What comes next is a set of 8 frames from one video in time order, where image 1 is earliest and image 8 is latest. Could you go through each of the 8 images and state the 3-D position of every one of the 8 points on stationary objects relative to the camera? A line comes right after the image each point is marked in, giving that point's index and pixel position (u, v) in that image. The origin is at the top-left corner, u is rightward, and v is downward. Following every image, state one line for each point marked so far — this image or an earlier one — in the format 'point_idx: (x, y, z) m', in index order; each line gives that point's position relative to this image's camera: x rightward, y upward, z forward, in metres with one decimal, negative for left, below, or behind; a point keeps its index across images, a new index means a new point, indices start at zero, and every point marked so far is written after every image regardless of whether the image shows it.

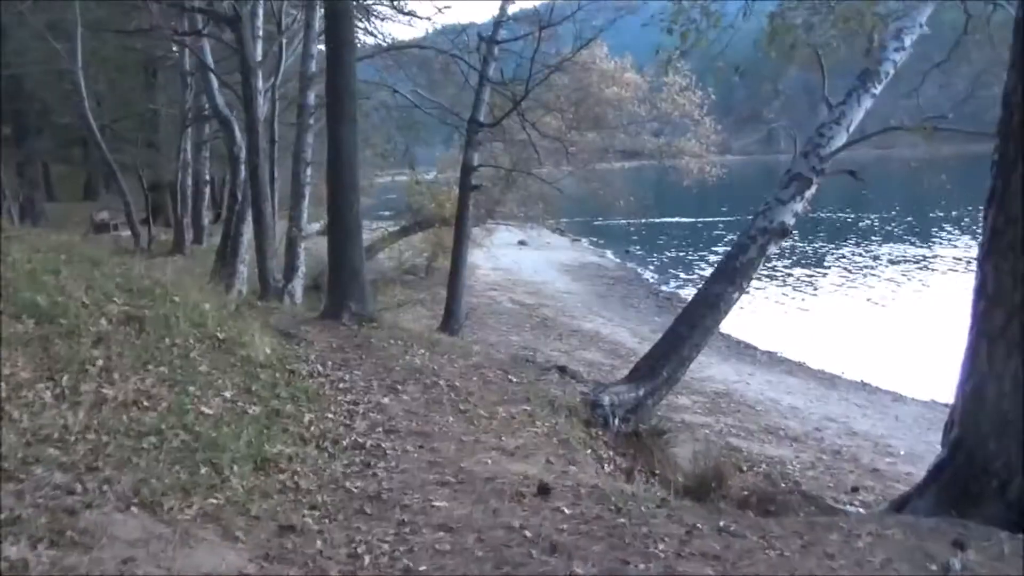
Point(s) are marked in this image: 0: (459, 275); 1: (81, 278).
0: (-0.8, +0.2, +13.2) m
1: (-4.5, +0.1, +8.4) m
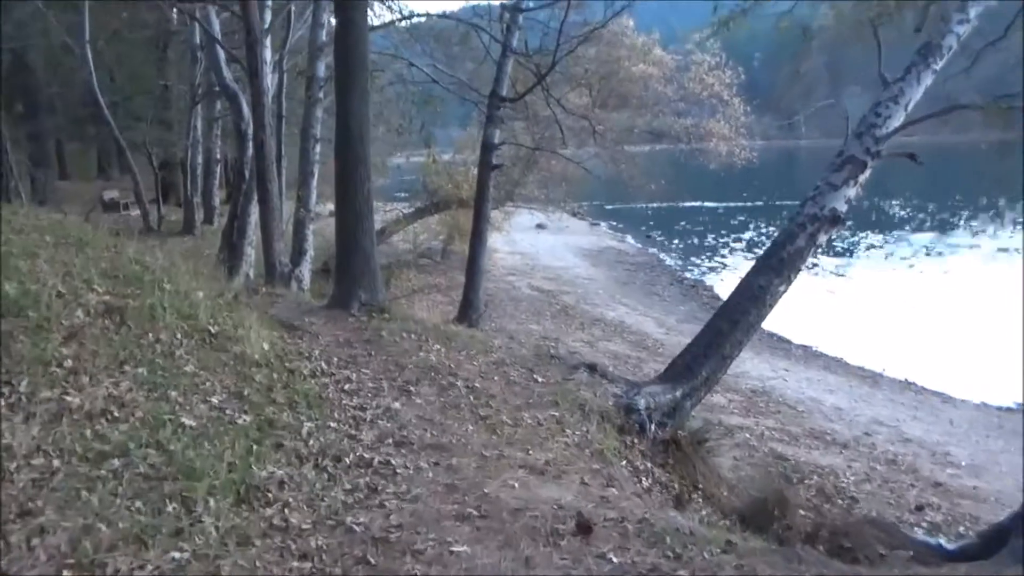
0: (-0.5, +0.4, +12.3) m
1: (-4.3, +0.2, +7.5) m
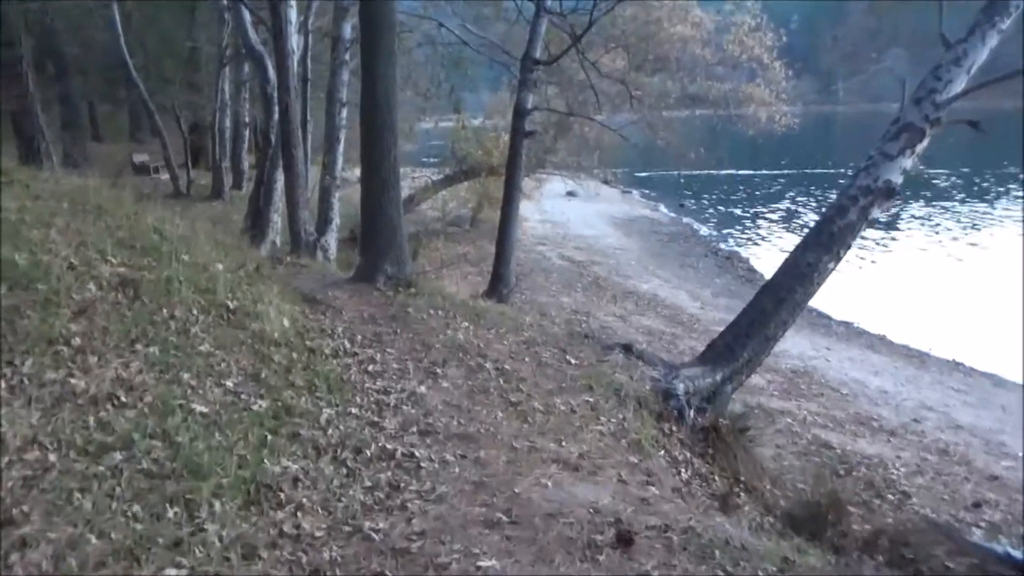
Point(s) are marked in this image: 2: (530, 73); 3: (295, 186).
0: (0.0, +0.8, +11.8) m
1: (-4.0, +0.5, +7.2) m
2: (+0.3, +3.1, +11.5) m
3: (-3.4, +1.6, +12.6) m
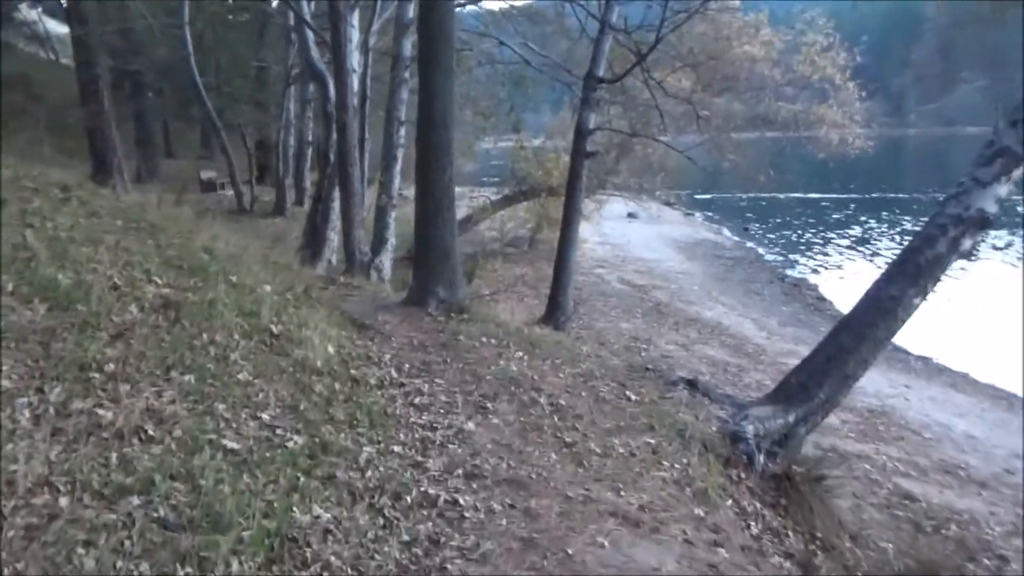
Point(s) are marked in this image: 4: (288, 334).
0: (+0.8, +0.4, +11.4) m
1: (-3.5, +0.3, +7.1) m
2: (+1.1, +2.7, +11.1) m
3: (-2.5, +1.3, +12.4) m
4: (-1.8, -0.4, +6.6) m
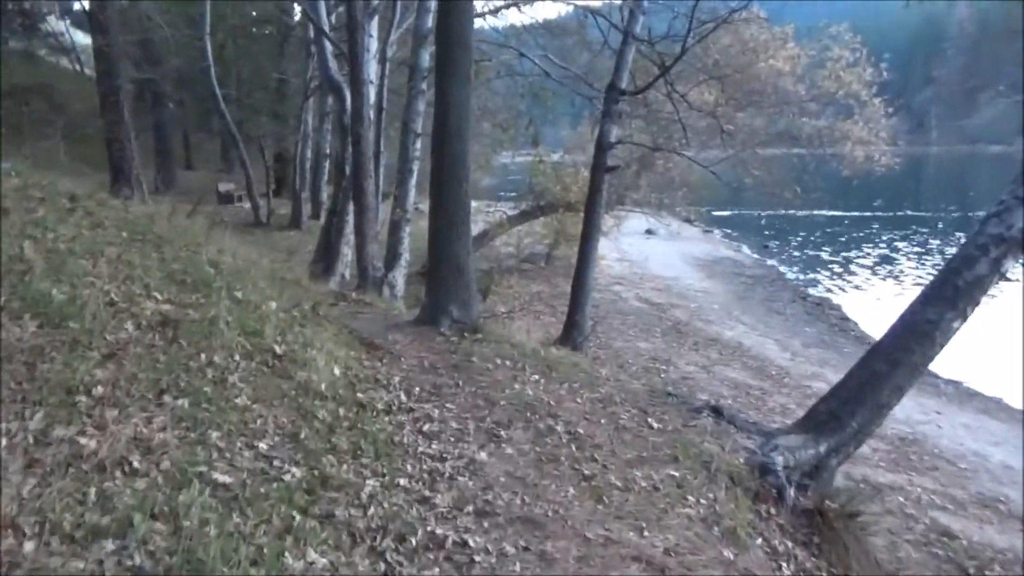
0: (+1.0, +0.1, +11.0) m
1: (-3.3, +0.2, +6.8) m
2: (+1.4, +2.5, +10.7) m
3: (-2.2, +1.0, +12.1) m
4: (-1.7, -0.5, +6.2) m
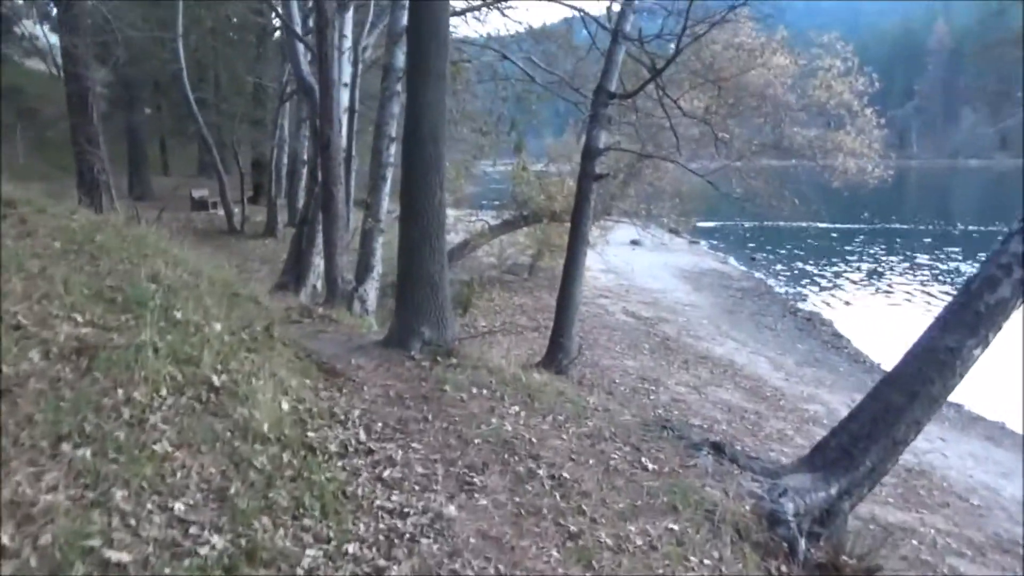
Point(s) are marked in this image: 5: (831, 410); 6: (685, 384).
0: (+0.8, -0.1, +10.2) m
1: (-3.5, +0.1, +5.9) m
2: (+1.1, +2.2, +10.0) m
3: (-2.5, +0.8, +11.3) m
4: (-1.9, -0.7, +5.4) m
5: (+5.3, -2.0, +13.2) m
6: (+2.9, -1.6, +13.5) m
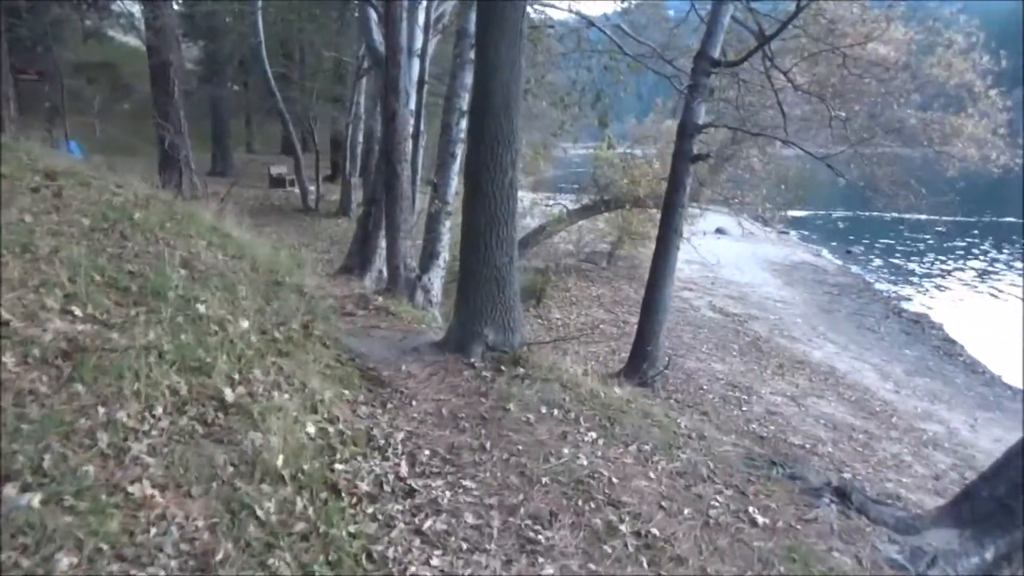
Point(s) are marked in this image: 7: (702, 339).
0: (+1.7, 0.0, +8.9) m
1: (-3.0, +0.2, +5.1) m
2: (+2.1, +2.3, +8.6) m
3: (-1.5, +1.0, +10.3) m
4: (-1.5, -0.6, +4.4) m
5: (+6.3, -2.1, +11.5) m
6: (+4.1, -1.6, +12.0) m
7: (+3.6, -1.0, +15.0) m
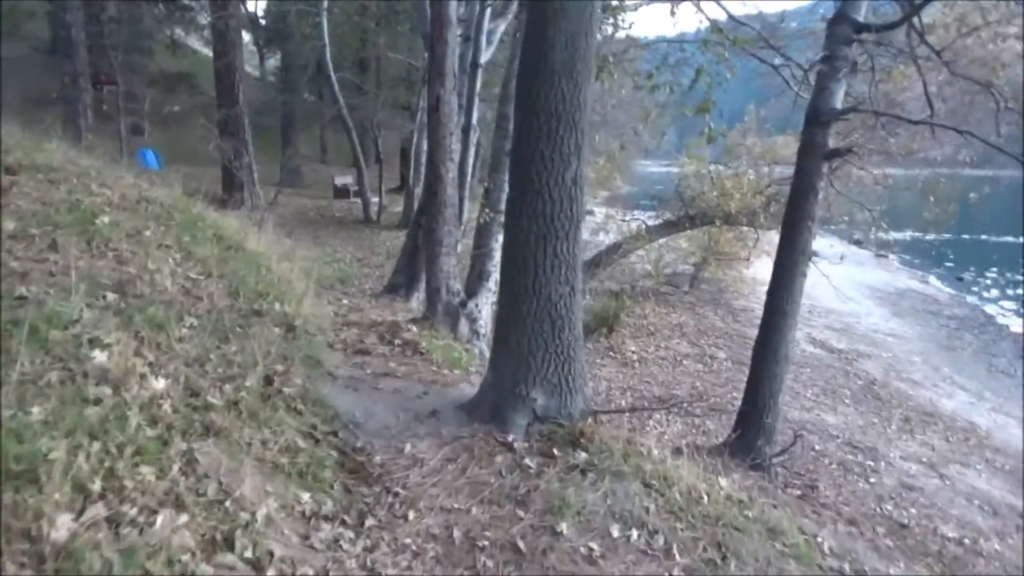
0: (+2.2, -0.4, +6.8) m
1: (-2.7, 0.0, +3.3) m
2: (+2.7, +1.9, +6.4) m
3: (-0.8, +0.7, +8.4) m
4: (-1.3, -0.8, +2.5) m
5: (+7.1, -2.6, +8.8) m
6: (+4.8, -2.0, +9.6) m
7: (+4.7, -1.5, +12.6) m
